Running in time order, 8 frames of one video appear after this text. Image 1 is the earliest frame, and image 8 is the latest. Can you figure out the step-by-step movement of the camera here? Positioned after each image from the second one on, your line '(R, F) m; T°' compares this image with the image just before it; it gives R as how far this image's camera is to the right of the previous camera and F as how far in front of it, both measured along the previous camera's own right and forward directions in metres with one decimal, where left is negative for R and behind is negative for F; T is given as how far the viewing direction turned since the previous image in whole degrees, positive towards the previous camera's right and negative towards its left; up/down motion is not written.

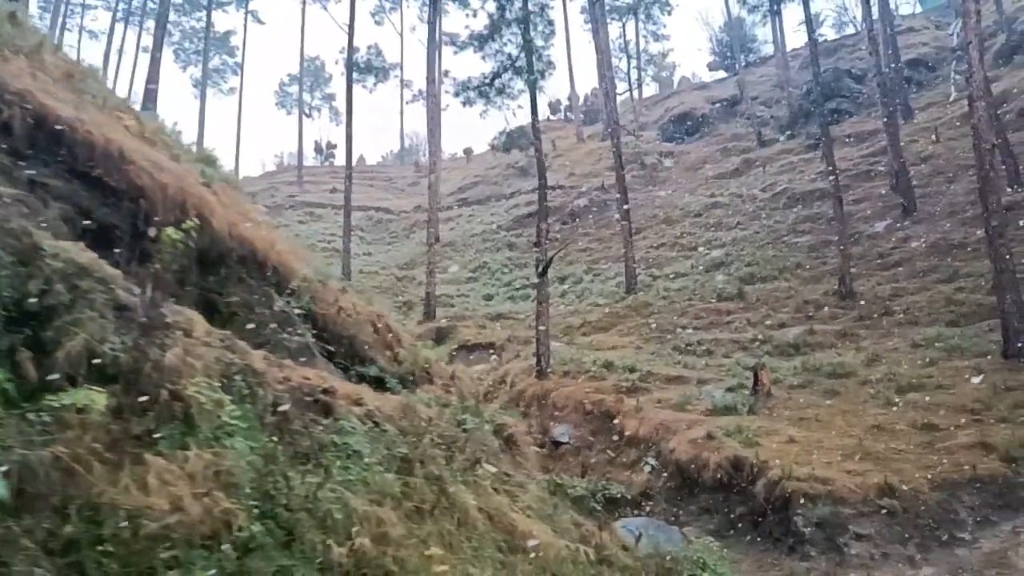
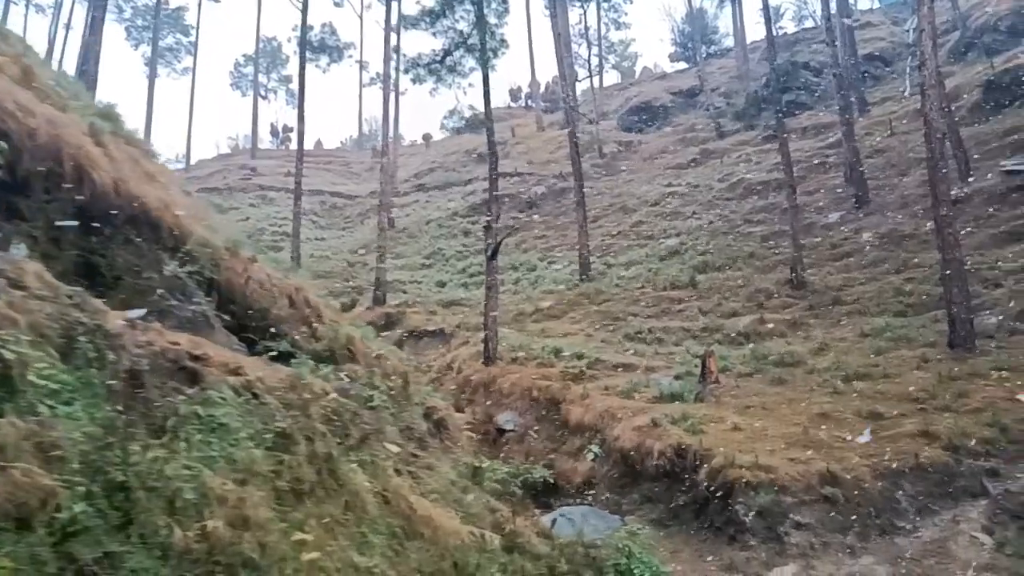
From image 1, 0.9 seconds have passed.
(+0.3, +0.4) m; +3°
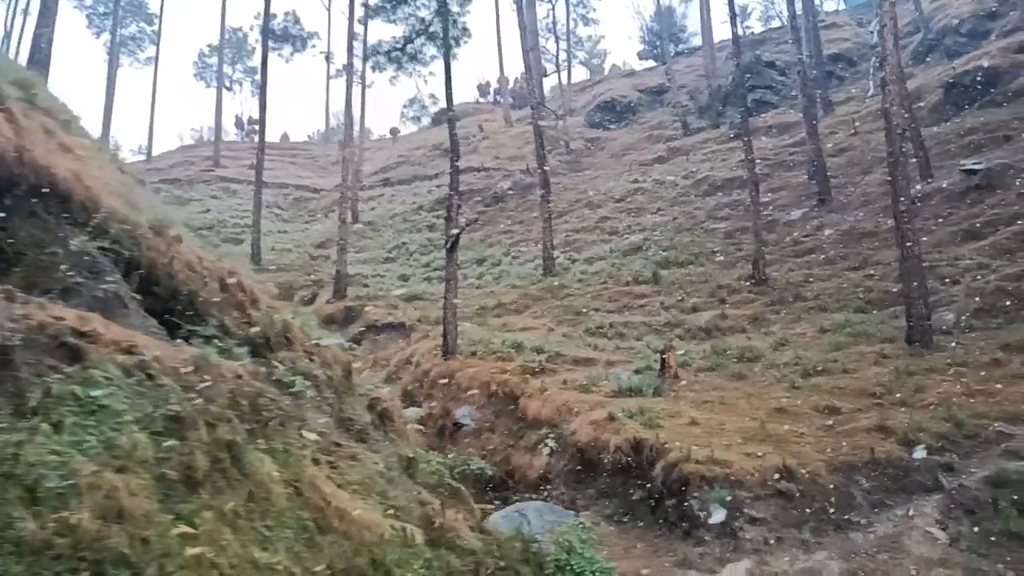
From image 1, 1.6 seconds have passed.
(+0.2, +0.2) m; +2°
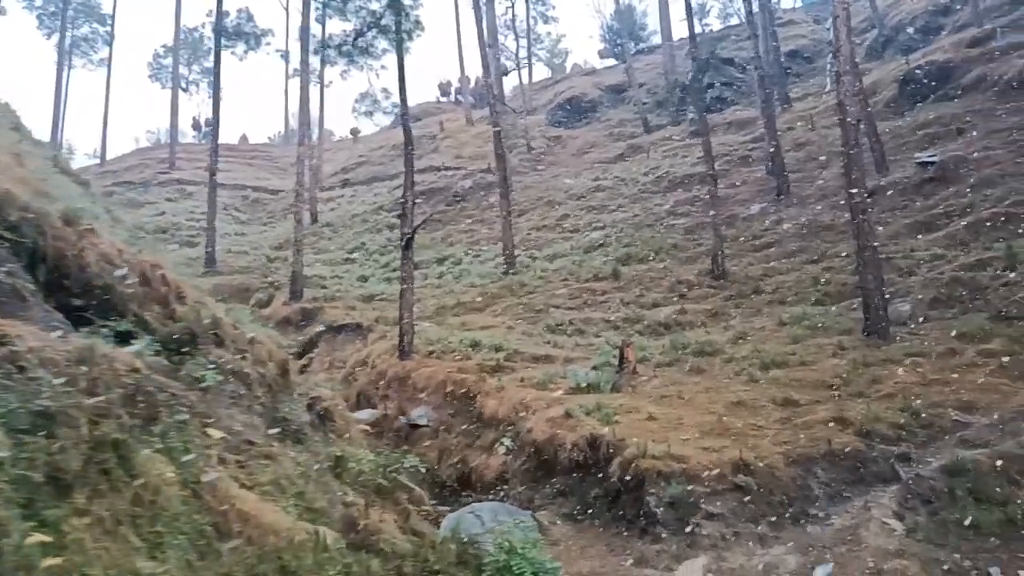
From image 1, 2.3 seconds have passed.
(+0.2, +0.2) m; +2°
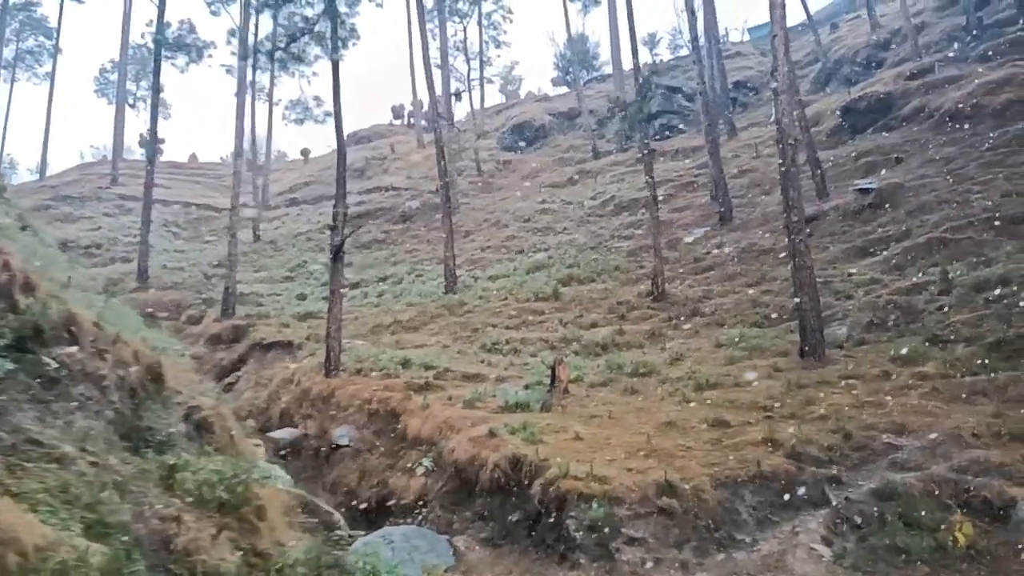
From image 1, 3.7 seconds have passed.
(+0.4, +0.5) m; +3°
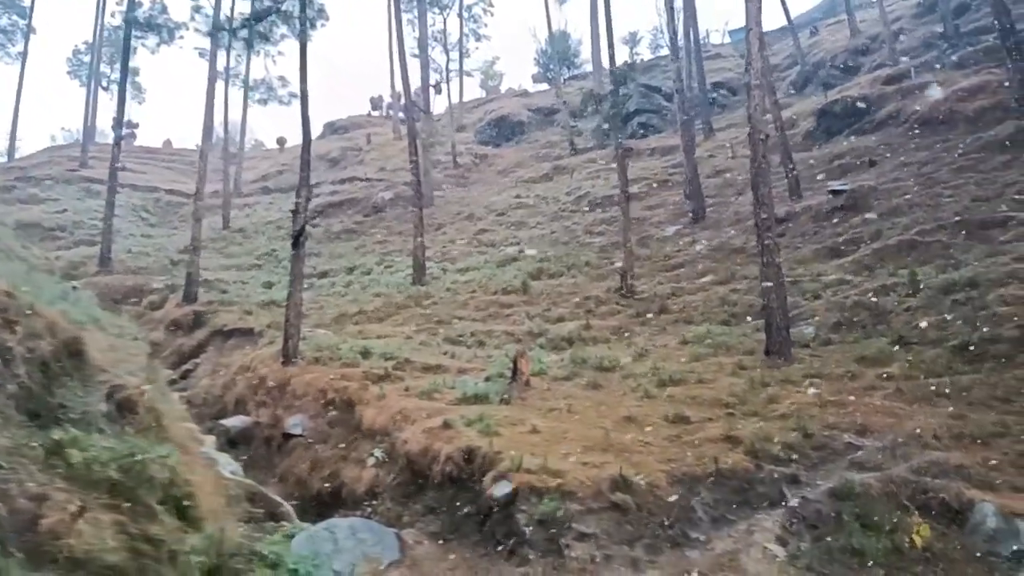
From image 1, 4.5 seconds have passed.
(+0.2, +0.3) m; +2°
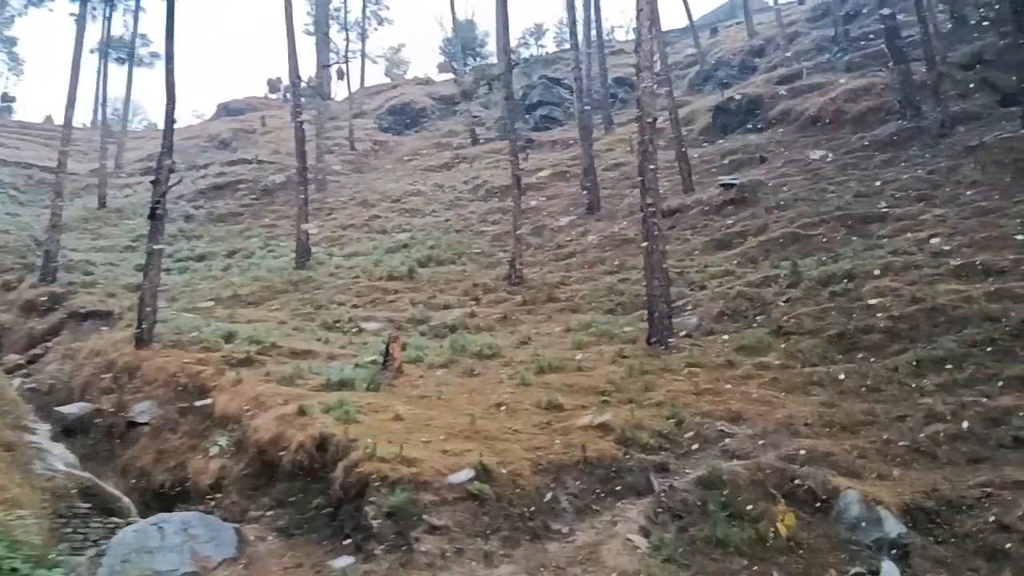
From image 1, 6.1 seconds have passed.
(+0.5, +0.6) m; +6°
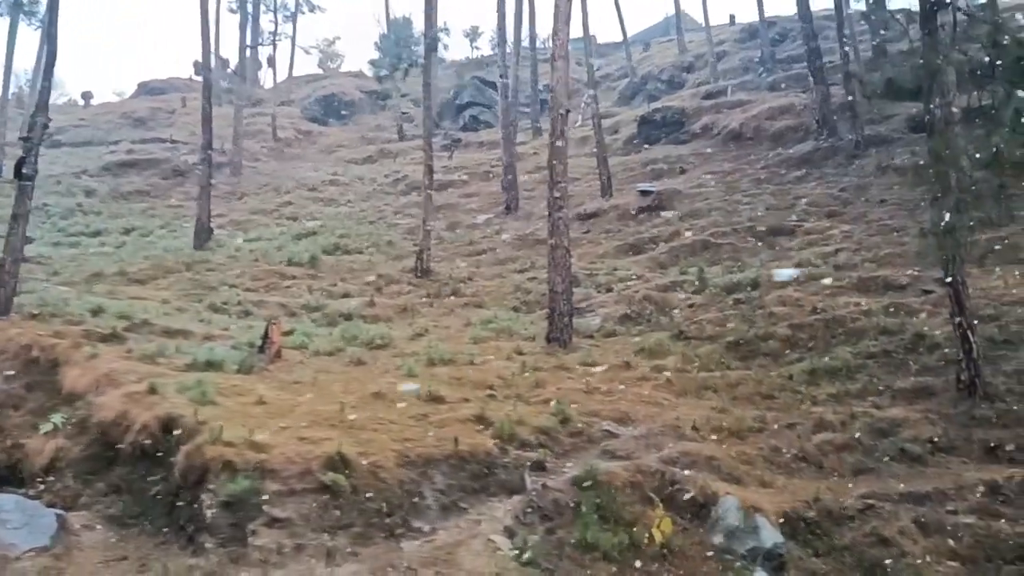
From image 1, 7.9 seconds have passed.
(+0.5, +0.5) m; +5°
